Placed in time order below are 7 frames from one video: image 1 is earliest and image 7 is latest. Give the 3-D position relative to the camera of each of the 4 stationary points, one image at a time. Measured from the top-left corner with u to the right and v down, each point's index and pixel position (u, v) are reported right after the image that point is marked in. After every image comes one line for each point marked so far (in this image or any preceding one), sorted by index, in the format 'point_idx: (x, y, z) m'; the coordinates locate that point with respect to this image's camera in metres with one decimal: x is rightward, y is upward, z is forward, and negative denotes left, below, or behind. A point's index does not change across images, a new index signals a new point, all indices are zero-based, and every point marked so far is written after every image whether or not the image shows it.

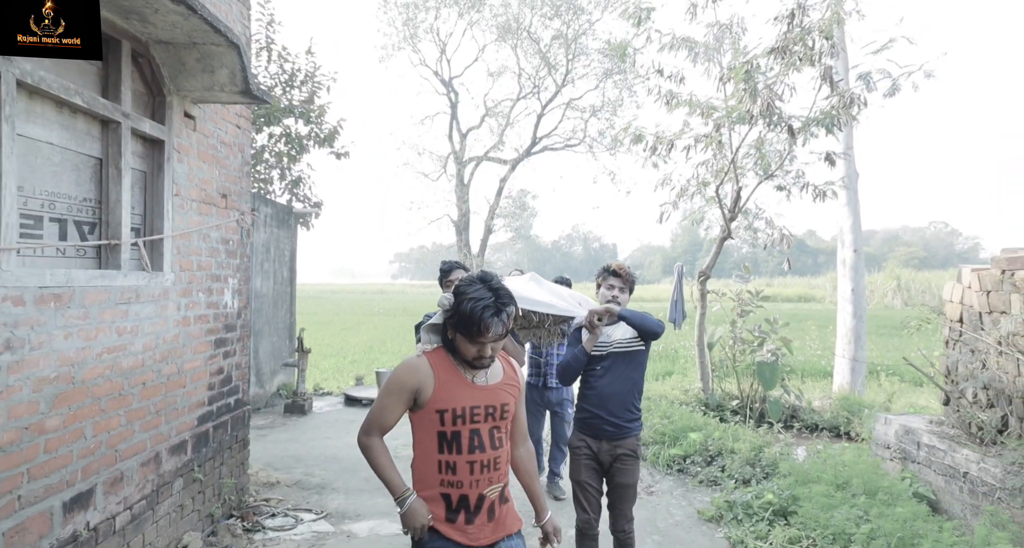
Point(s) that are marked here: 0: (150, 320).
0: (-1.9, -0.2, +3.6) m
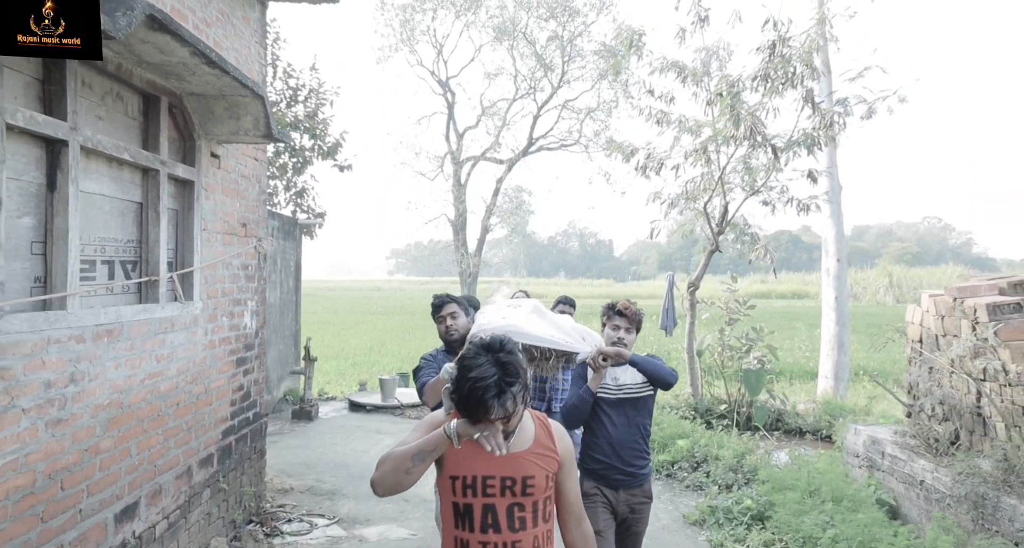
0: (-1.9, -0.4, +4.0) m
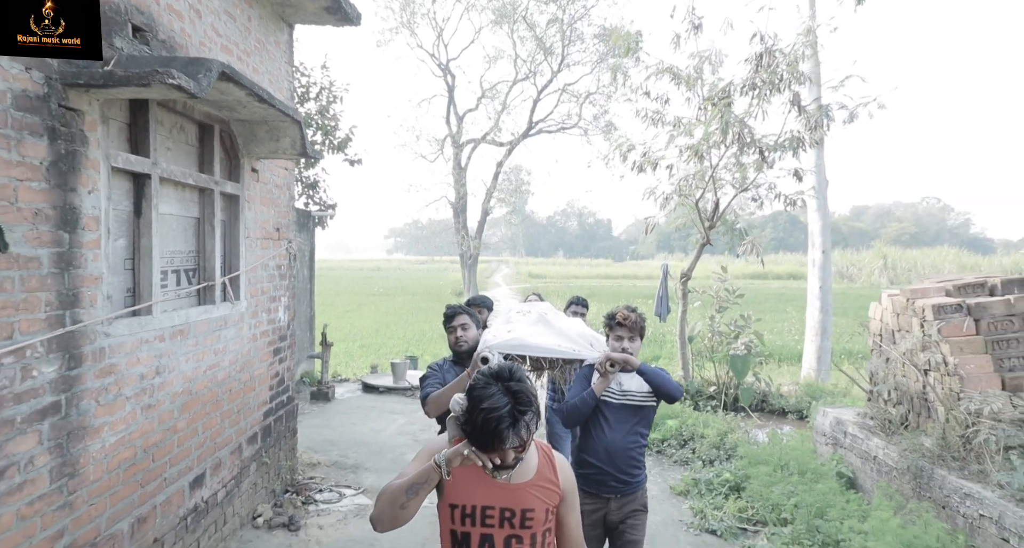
0: (-1.9, -0.4, +4.5) m
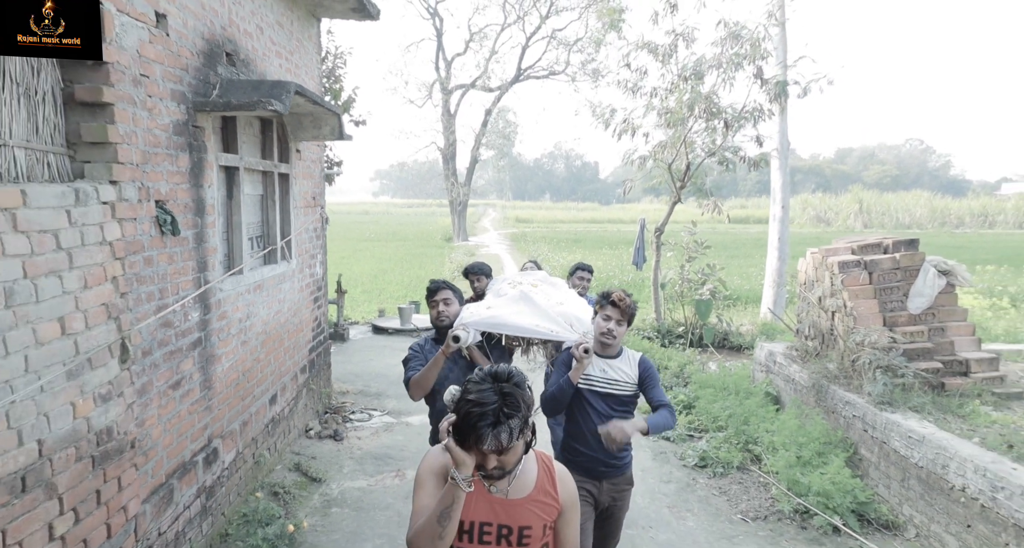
0: (-1.9, -0.1, +5.7) m
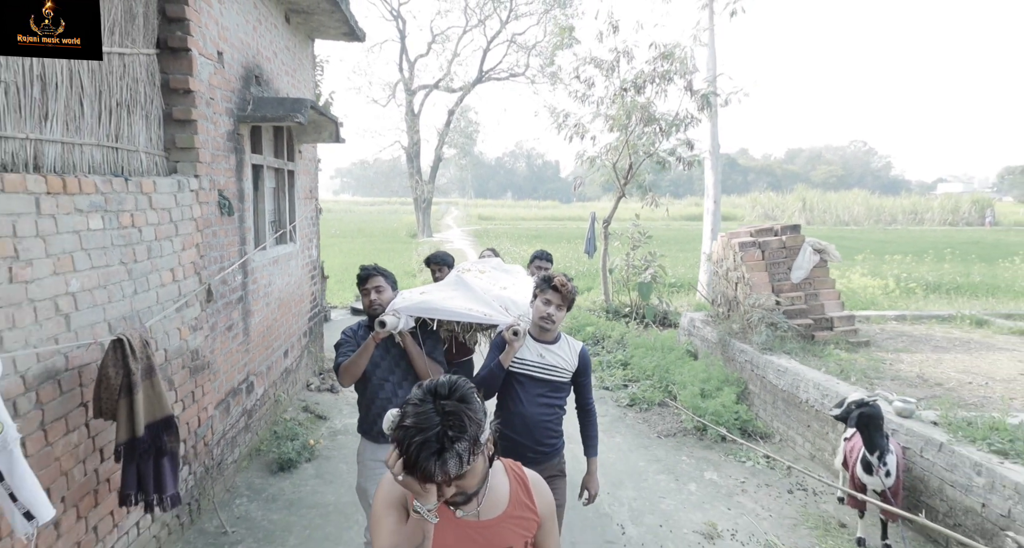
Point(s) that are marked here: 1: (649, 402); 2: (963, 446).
0: (-2.2, +0.1, +6.9) m
1: (+1.4, -1.3, +6.7) m
2: (+2.5, -1.0, +3.7) m
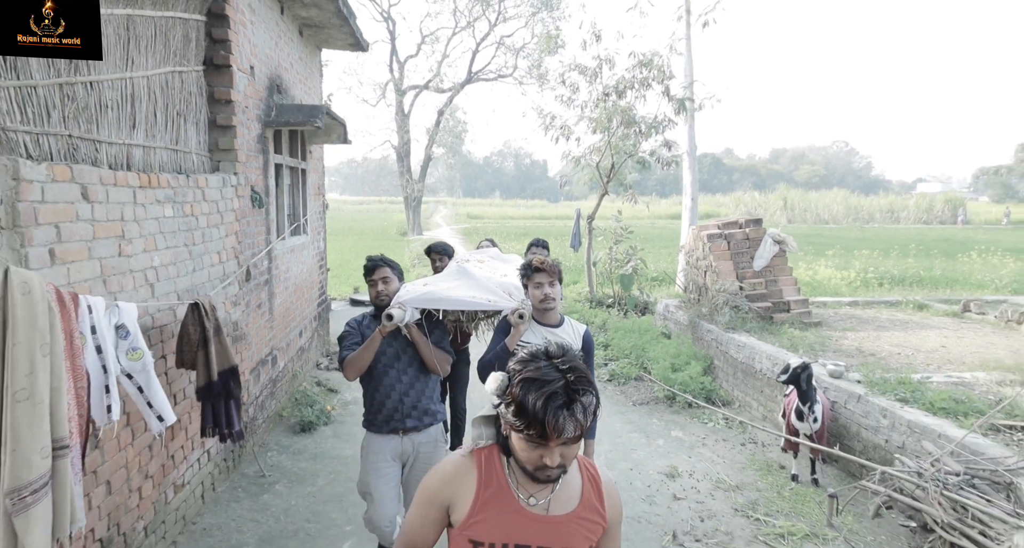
0: (-2.3, +0.2, +7.6) m
1: (+1.3, -1.1, +7.5) m
2: (+2.4, -0.8, +4.5) m
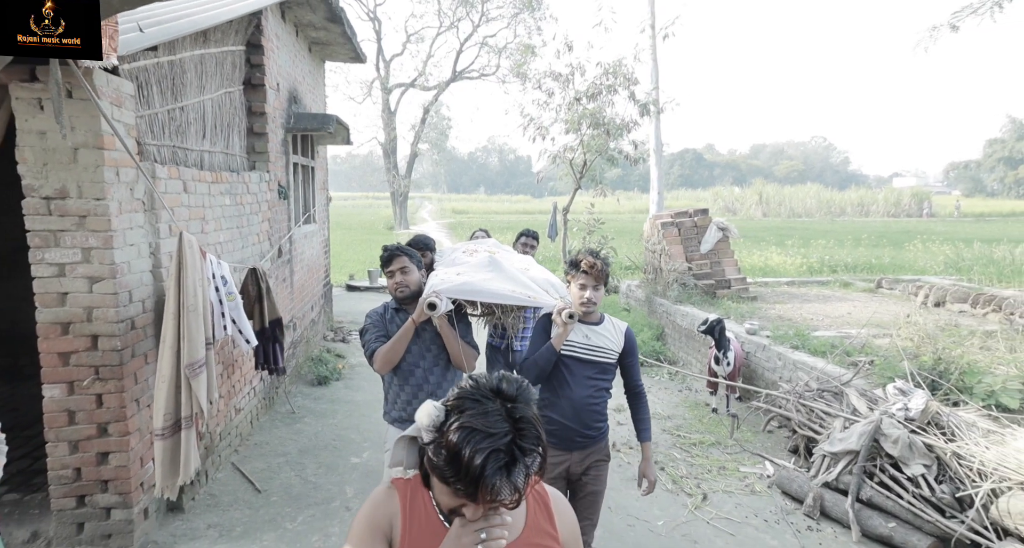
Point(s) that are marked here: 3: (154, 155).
0: (-2.6, +0.4, +8.8) m
1: (+1.0, -0.9, +8.7) m
2: (+2.3, -0.6, +5.8) m
3: (-2.1, +0.7, +3.9) m
